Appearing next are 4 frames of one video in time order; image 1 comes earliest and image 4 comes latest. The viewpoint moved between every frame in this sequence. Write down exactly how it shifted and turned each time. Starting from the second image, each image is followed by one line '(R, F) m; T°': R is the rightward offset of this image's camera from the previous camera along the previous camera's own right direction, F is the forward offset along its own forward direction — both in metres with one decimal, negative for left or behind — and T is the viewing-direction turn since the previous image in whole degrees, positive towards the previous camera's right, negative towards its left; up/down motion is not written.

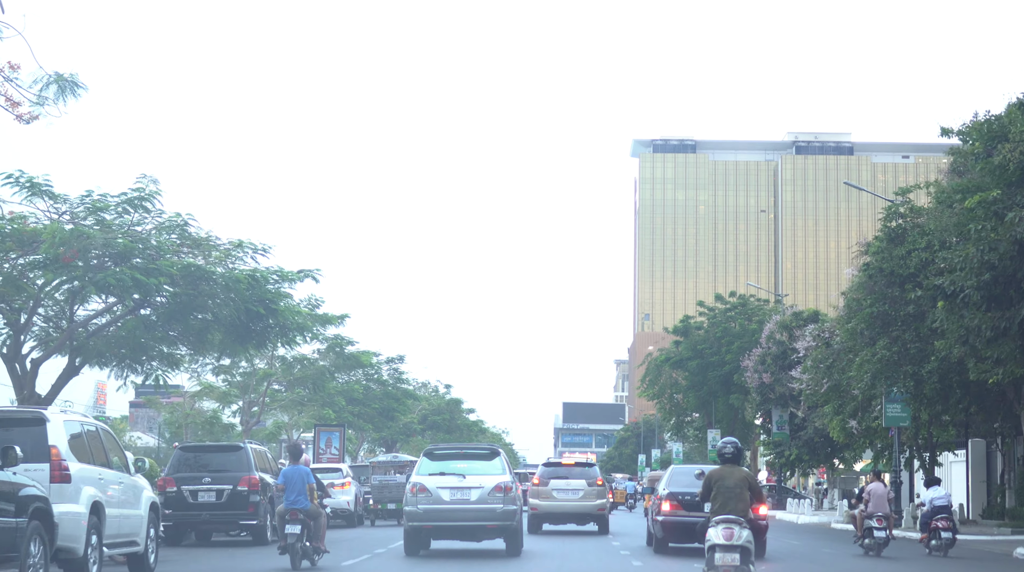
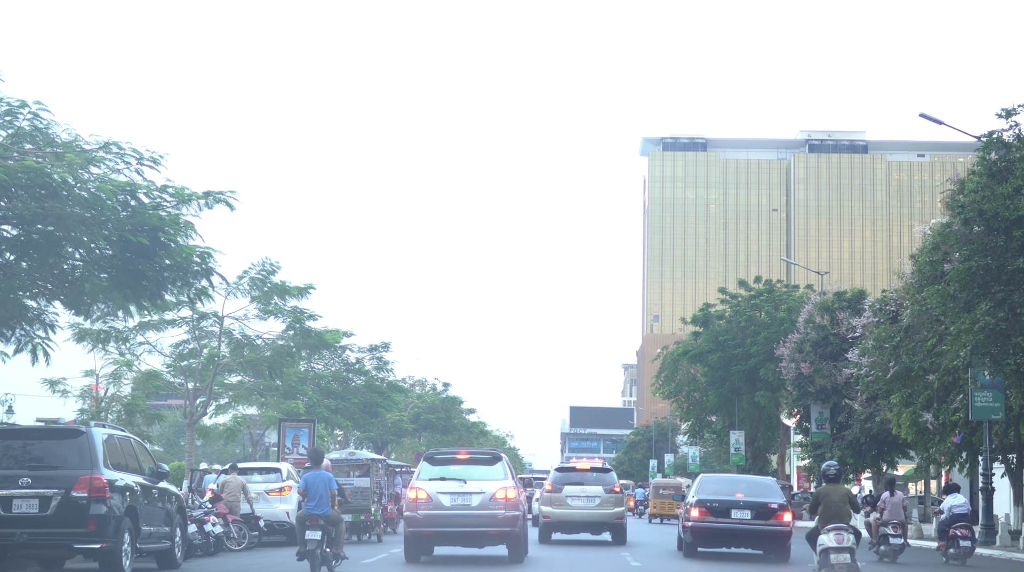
(+0.3, +6.6) m; 0°
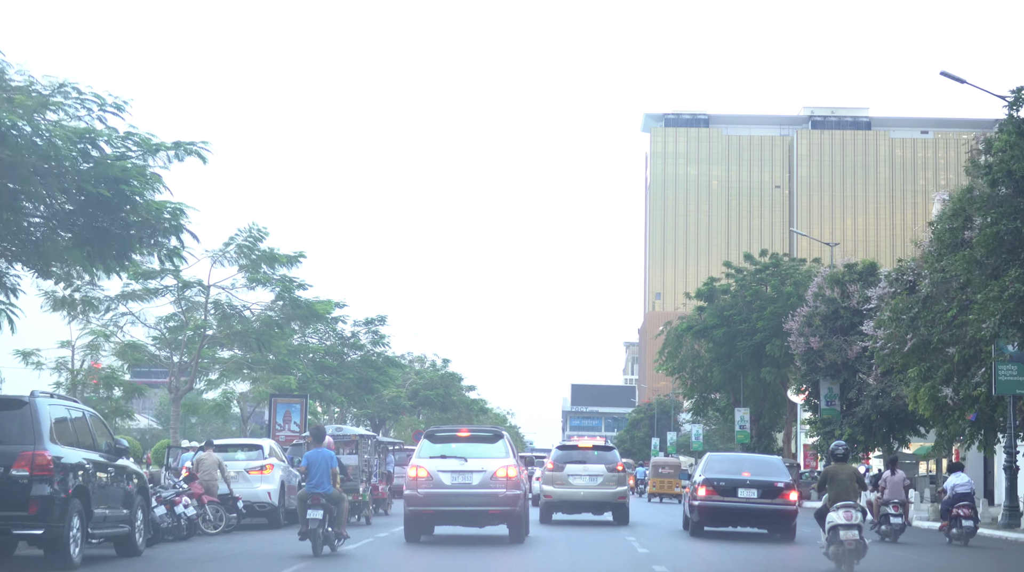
(+0.1, +1.4) m; 0°
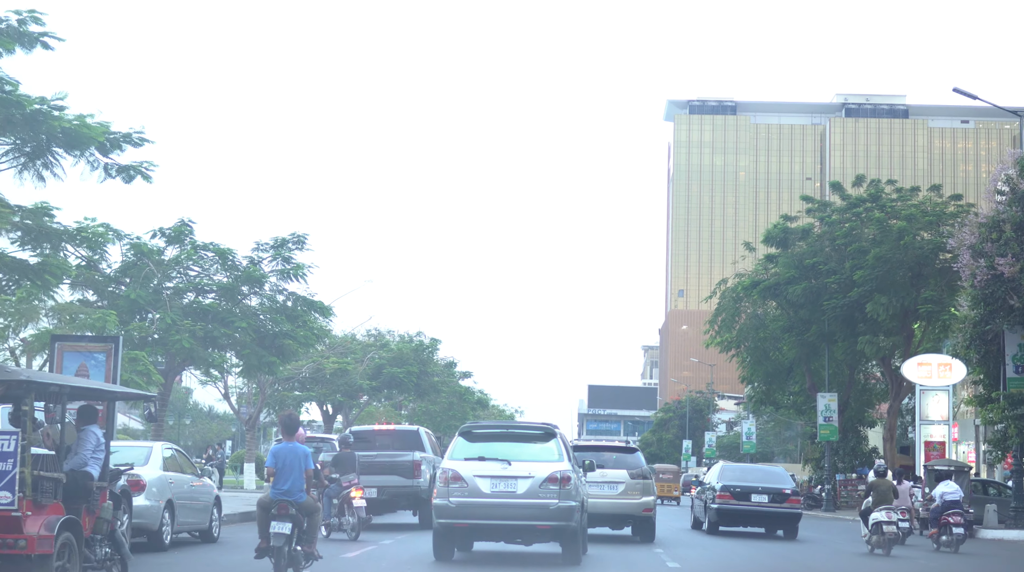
(+0.6, +16.7) m; -1°
